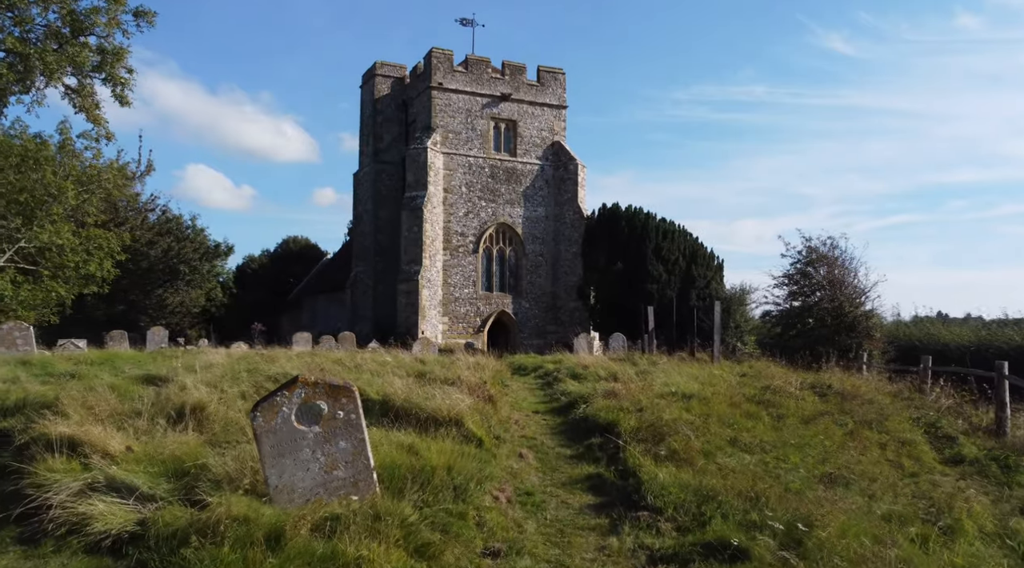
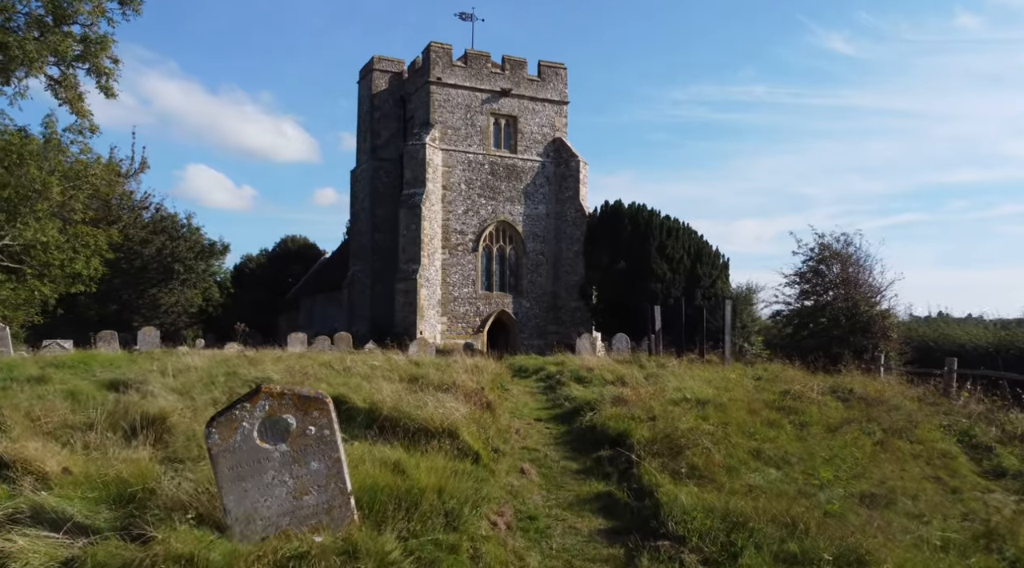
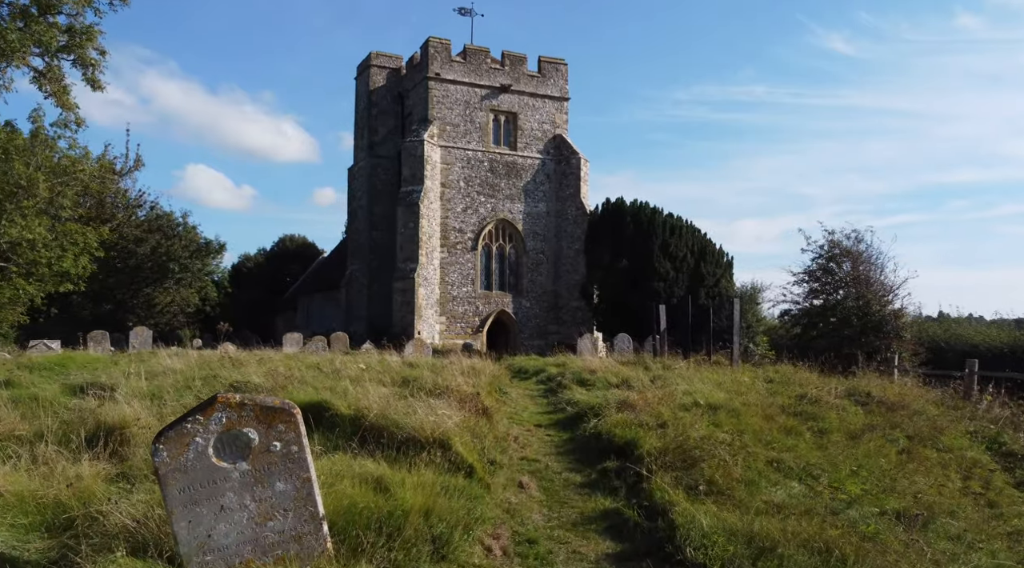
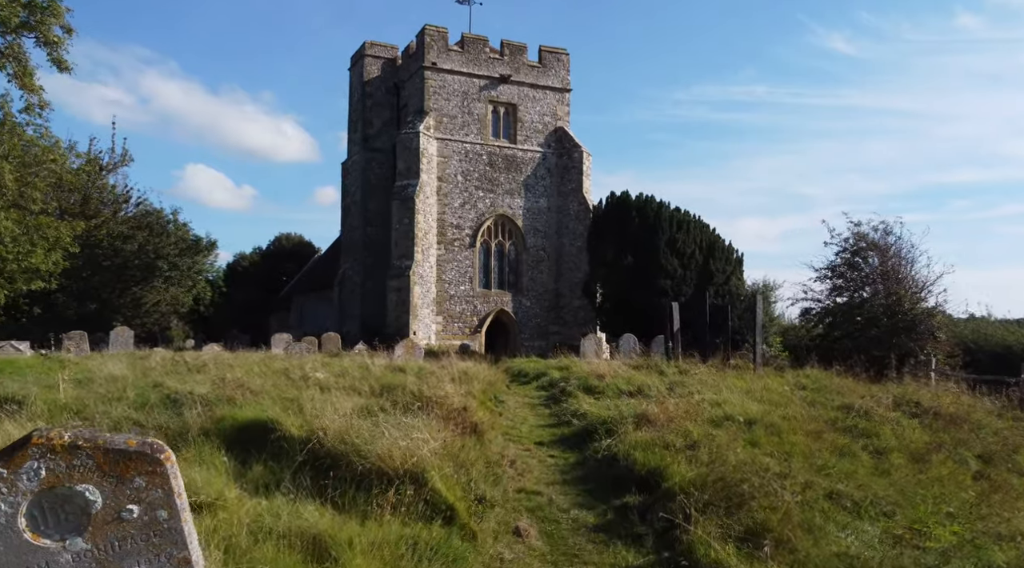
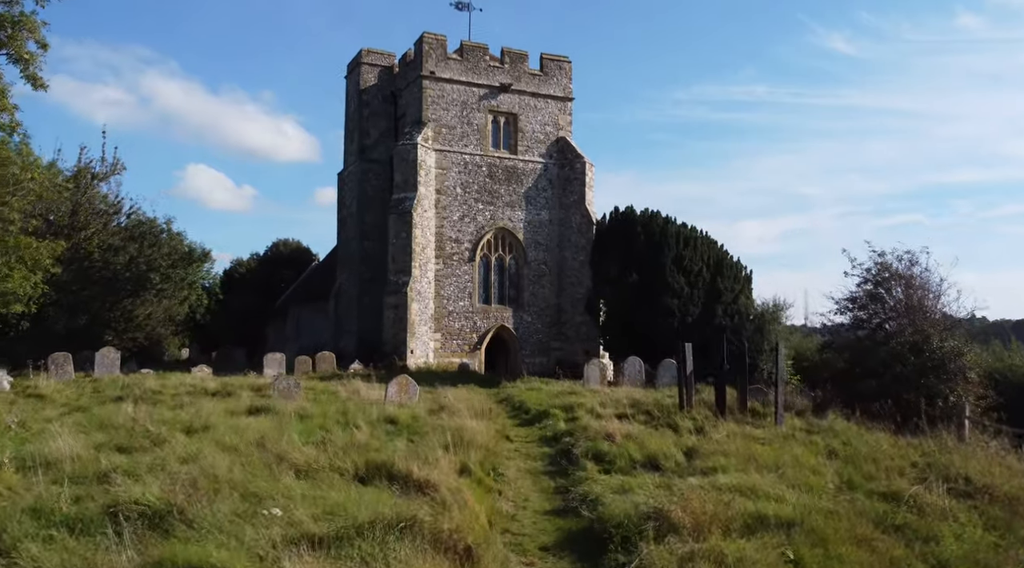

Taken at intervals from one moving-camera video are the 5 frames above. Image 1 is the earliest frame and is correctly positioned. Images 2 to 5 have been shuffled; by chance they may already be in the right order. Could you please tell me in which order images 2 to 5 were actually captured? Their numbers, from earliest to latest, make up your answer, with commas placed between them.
2, 3, 4, 5
